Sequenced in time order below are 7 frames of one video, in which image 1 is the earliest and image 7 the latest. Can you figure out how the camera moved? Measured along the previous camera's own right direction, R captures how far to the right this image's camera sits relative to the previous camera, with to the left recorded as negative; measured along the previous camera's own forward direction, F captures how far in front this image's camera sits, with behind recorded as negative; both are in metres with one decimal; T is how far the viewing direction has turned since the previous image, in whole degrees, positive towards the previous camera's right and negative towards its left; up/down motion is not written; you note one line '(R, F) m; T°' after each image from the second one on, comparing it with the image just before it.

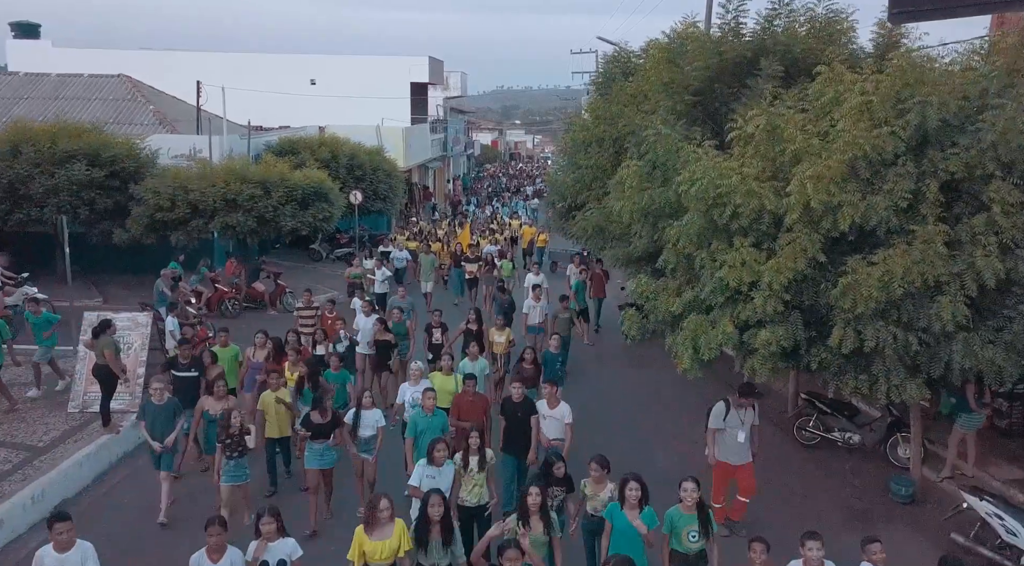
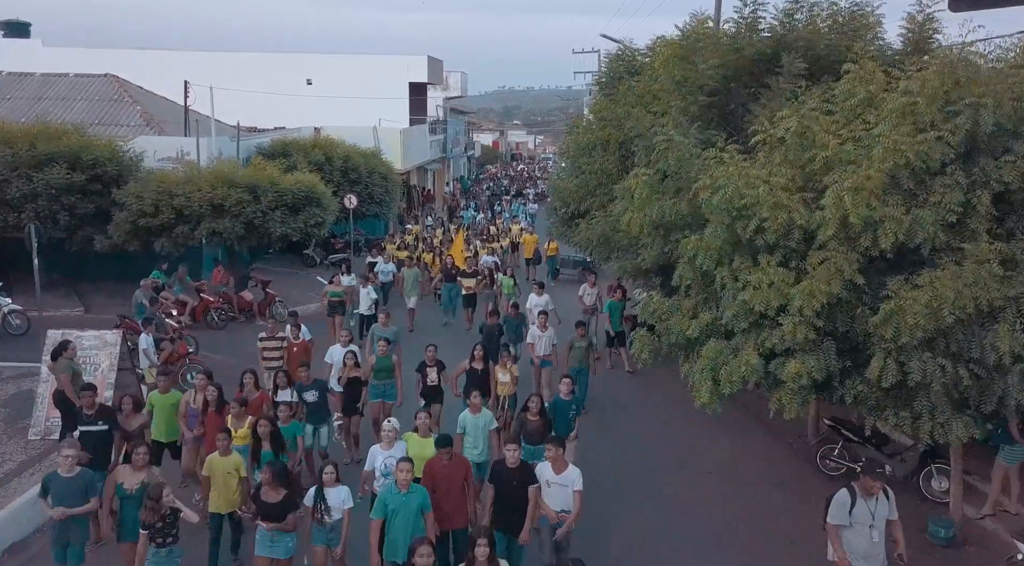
(0.0, +1.2) m; 0°
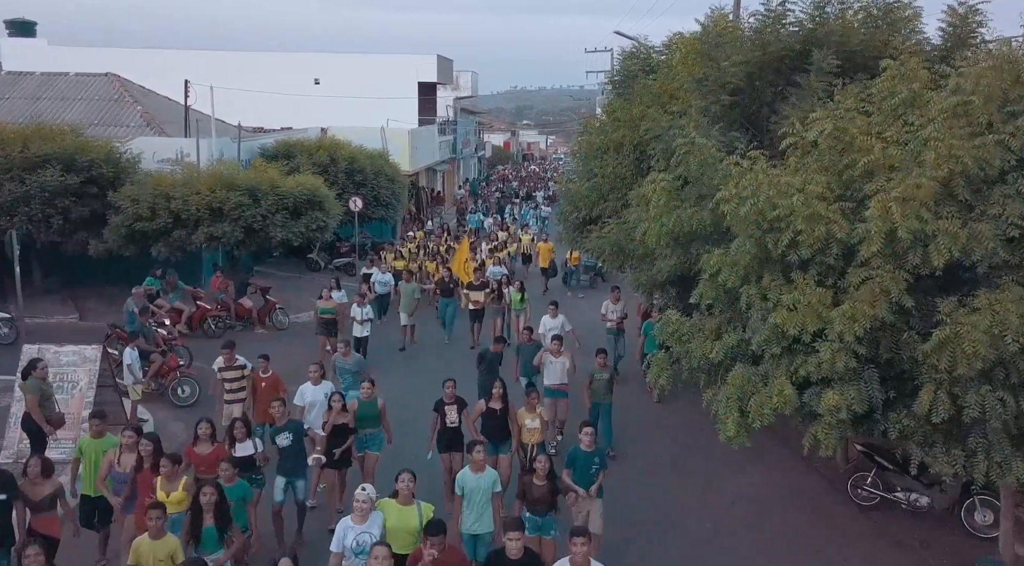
(+0.1, +1.0) m; -1°
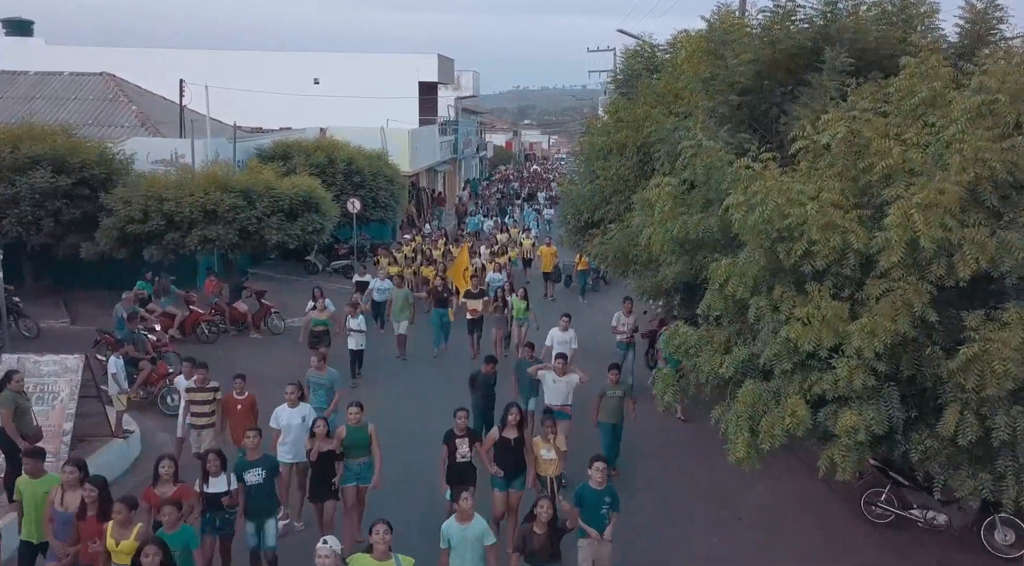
(0.0, +0.5) m; 0°
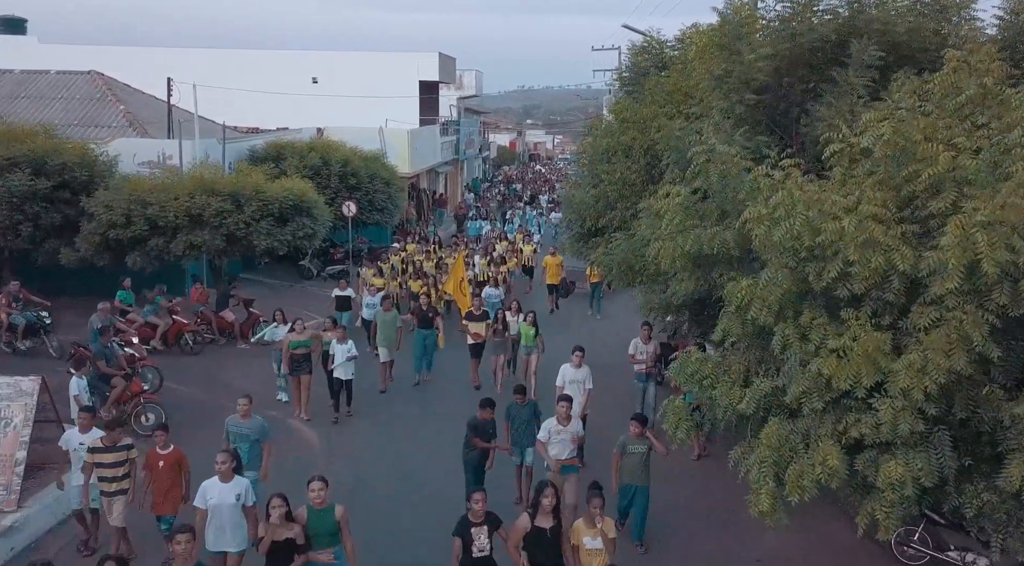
(+0.1, +1.1) m; 0°
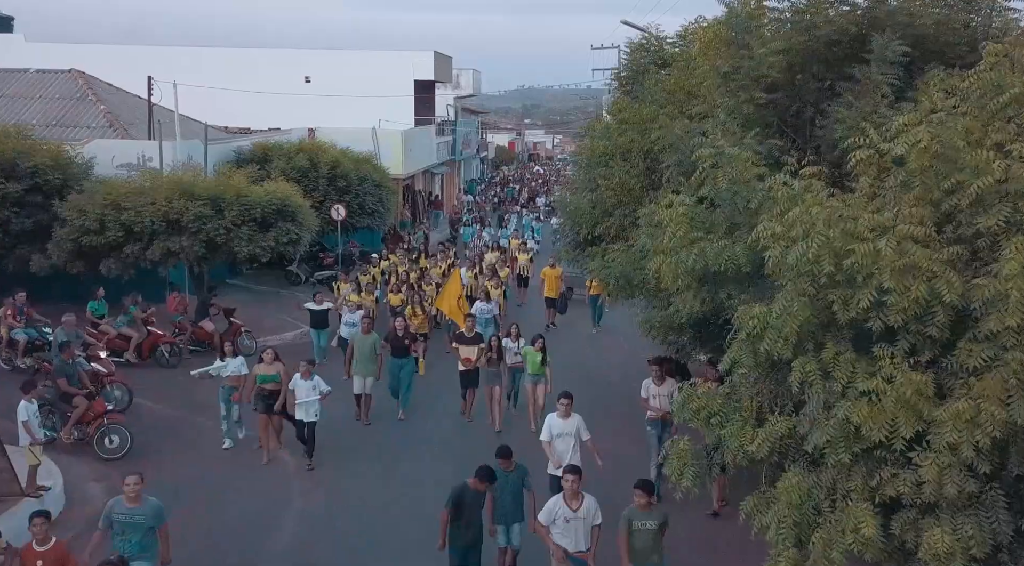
(+0.1, +1.0) m; 0°
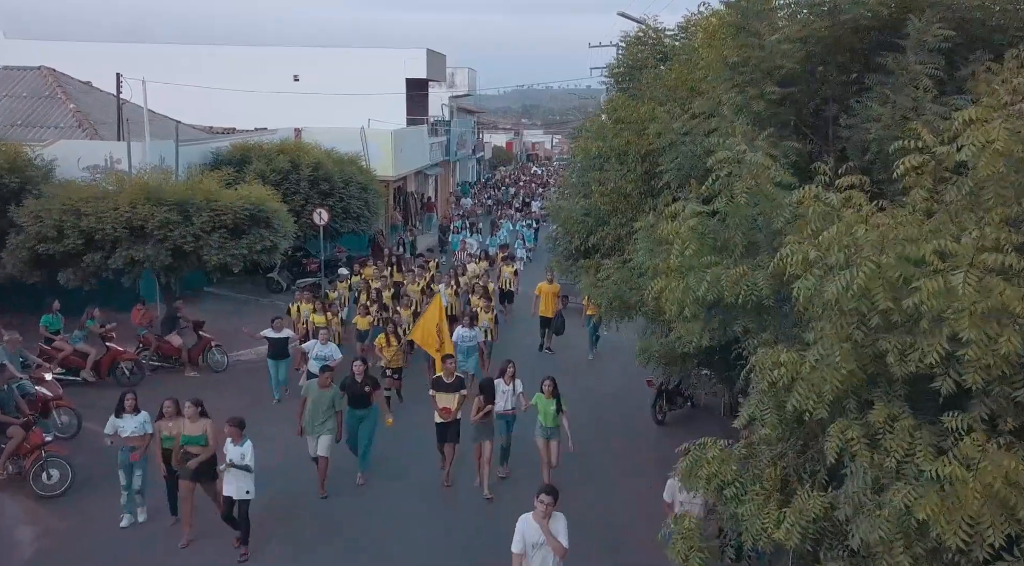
(+0.2, +1.5) m; 0°
